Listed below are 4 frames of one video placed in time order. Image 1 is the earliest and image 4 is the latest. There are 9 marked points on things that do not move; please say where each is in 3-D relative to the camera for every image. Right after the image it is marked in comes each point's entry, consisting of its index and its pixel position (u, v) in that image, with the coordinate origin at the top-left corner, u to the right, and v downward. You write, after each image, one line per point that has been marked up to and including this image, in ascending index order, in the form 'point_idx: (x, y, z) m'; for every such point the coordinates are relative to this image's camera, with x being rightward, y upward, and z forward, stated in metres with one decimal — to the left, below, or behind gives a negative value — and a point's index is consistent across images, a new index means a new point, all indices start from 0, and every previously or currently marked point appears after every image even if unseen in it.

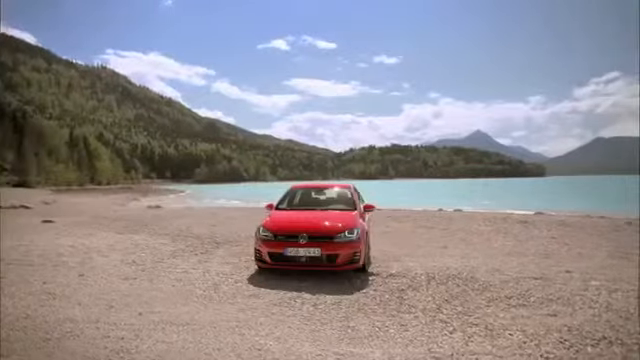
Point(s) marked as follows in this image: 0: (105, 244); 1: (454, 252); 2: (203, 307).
0: (-4.2, -1.2, +9.0) m
1: (+2.4, -1.3, +8.2) m
2: (-1.3, -1.4, +5.0) m
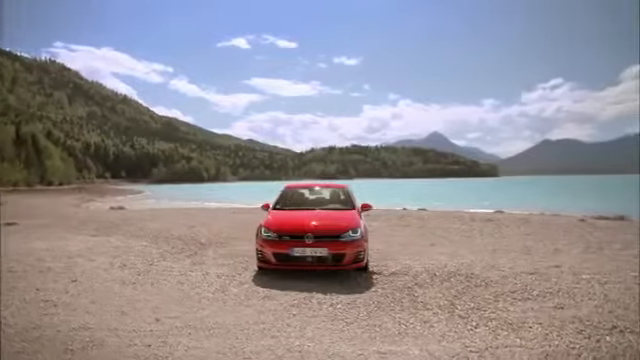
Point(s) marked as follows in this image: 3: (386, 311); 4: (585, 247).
0: (-4.4, -1.2, +8.6) m
1: (+2.2, -1.3, +8.4) m
2: (-1.1, -1.4, +4.8) m
3: (+0.7, -1.4, +4.9) m
4: (+5.1, -1.3, +8.9) m
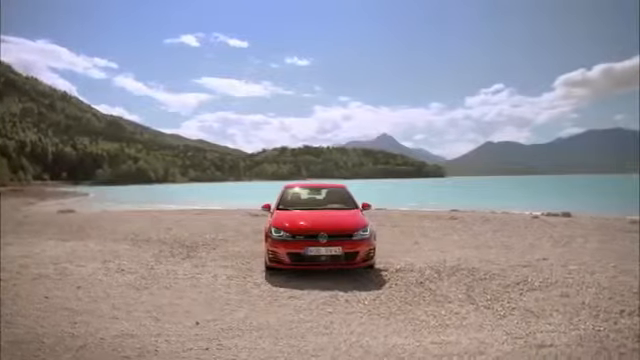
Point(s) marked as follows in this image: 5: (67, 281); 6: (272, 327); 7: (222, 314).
0: (-4.5, -1.3, +8.1) m
1: (+2.1, -1.3, +8.8) m
2: (-0.7, -1.4, +4.8) m
3: (+1.1, -1.4, +5.2) m
4: (+4.9, -1.3, +9.7) m
5: (-3.4, -1.3, +6.1) m
6: (-0.5, -1.4, +4.4) m
7: (-1.0, -1.4, +4.8) m
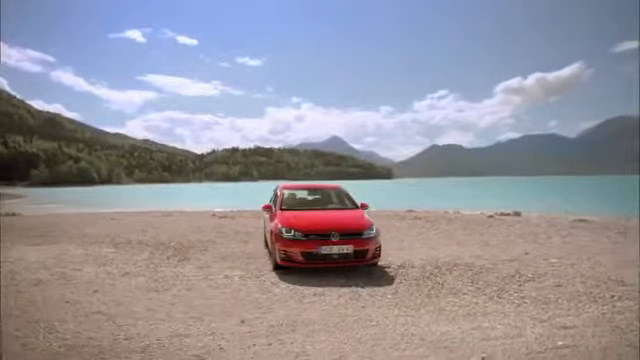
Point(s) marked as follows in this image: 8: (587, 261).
0: (-4.5, -1.3, +7.7) m
1: (+1.9, -1.3, +9.3) m
2: (-0.3, -1.4, +5.0) m
3: (+1.4, -1.4, +5.5) m
4: (+4.5, -1.3, +10.5) m
5: (-3.1, -1.3, +5.9) m
6: (0.0, -1.4, +4.6) m
7: (-0.6, -1.4, +4.9) m
8: (+4.4, -1.3, +7.6) m
